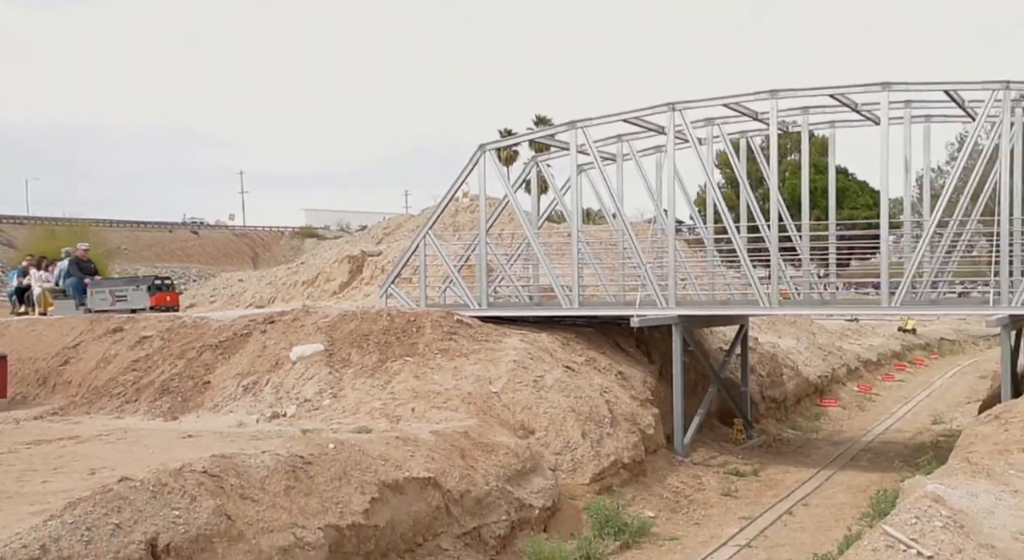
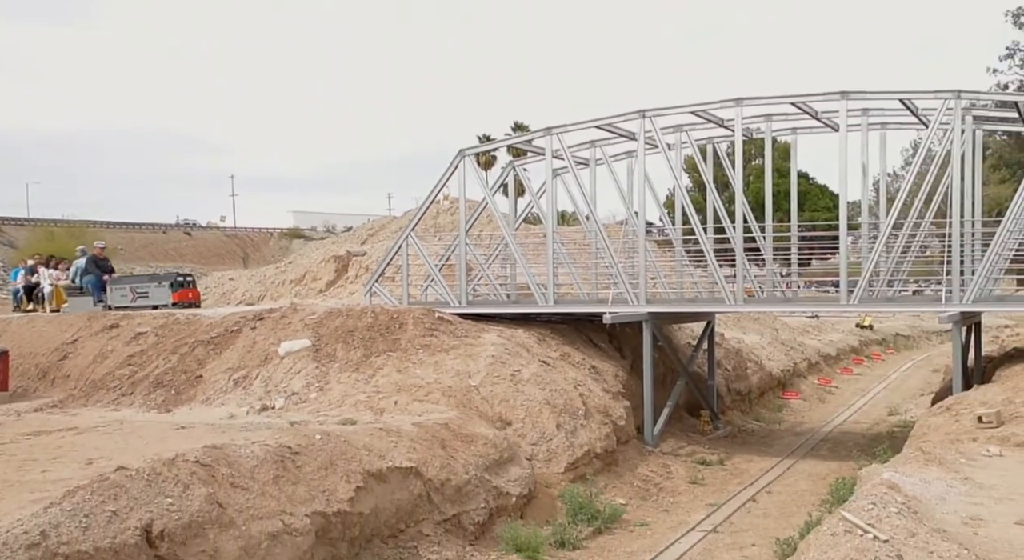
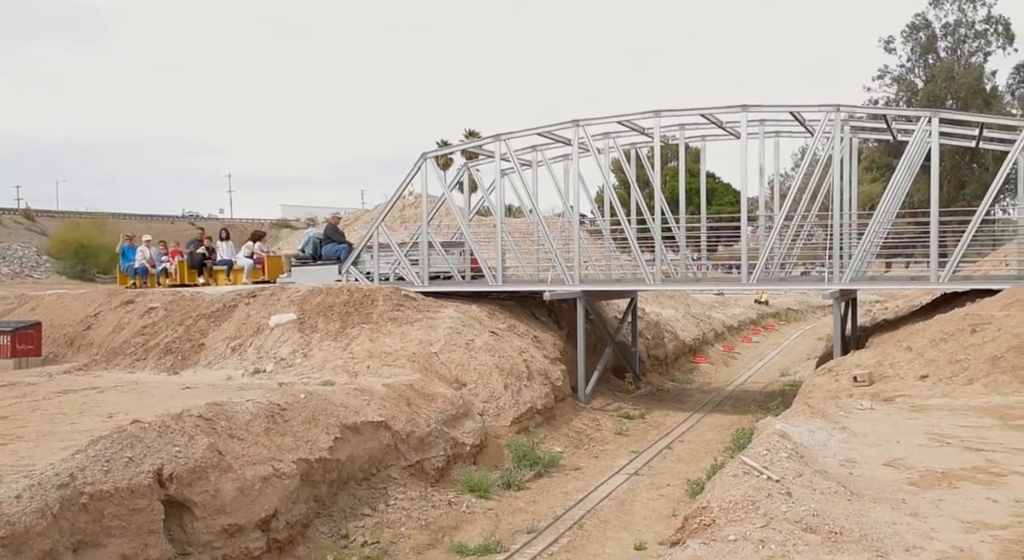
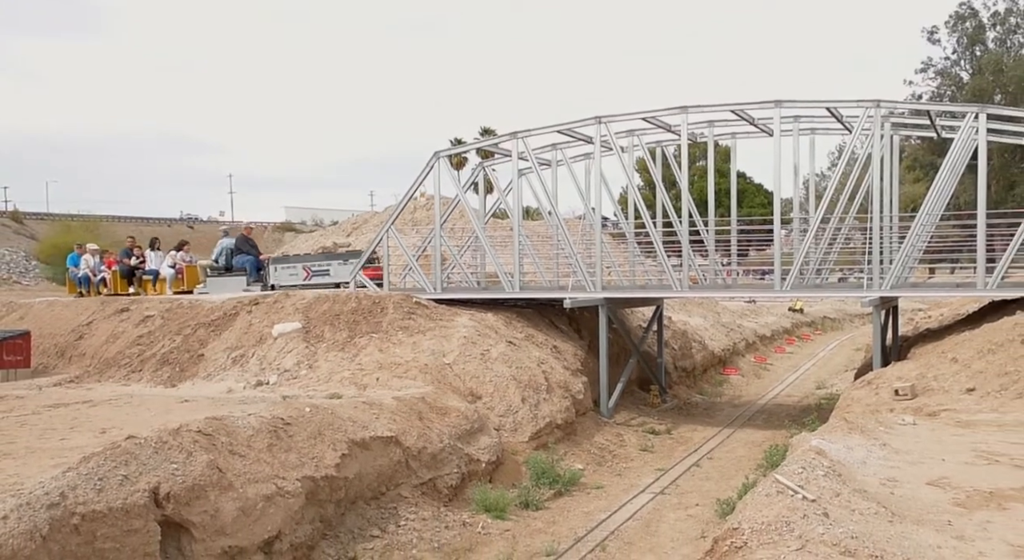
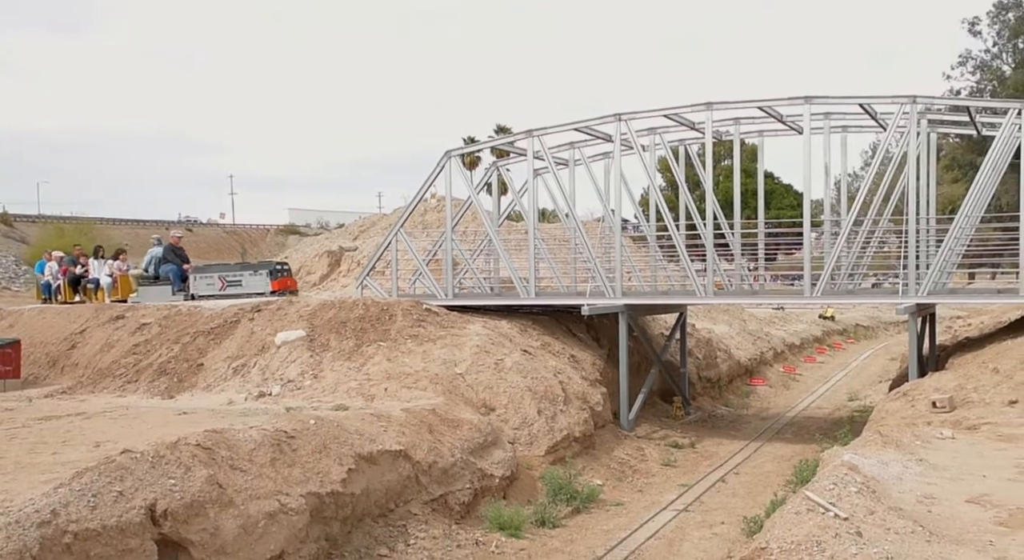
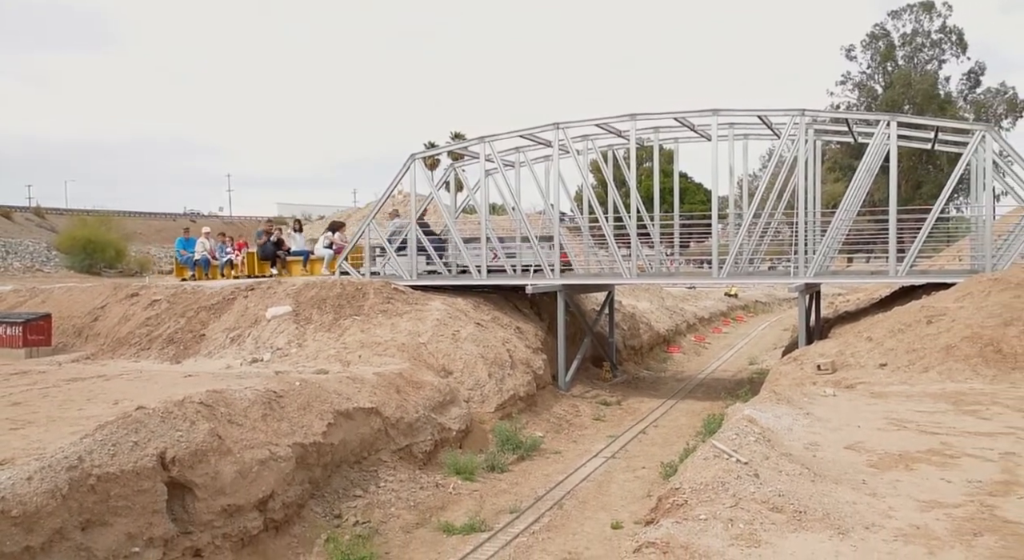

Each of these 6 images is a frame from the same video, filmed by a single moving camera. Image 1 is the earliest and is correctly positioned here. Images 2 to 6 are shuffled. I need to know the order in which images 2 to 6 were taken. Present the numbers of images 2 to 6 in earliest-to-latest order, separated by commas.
2, 5, 4, 3, 6
